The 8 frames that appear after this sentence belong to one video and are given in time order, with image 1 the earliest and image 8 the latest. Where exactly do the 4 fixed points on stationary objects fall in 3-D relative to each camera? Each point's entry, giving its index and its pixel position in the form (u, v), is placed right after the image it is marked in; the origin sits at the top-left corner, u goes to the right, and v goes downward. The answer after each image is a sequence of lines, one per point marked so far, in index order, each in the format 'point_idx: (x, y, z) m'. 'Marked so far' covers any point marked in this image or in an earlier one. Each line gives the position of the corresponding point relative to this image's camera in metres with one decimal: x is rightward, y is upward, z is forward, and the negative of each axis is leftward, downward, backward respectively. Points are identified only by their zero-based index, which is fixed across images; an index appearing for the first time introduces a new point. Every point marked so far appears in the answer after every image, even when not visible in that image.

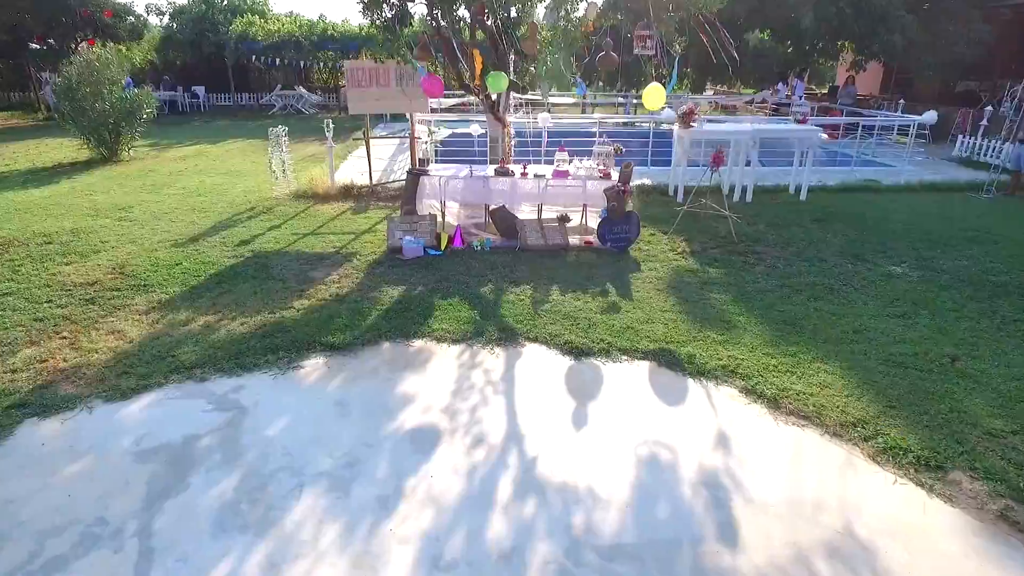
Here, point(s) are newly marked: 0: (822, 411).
0: (+1.9, -0.7, +3.8) m
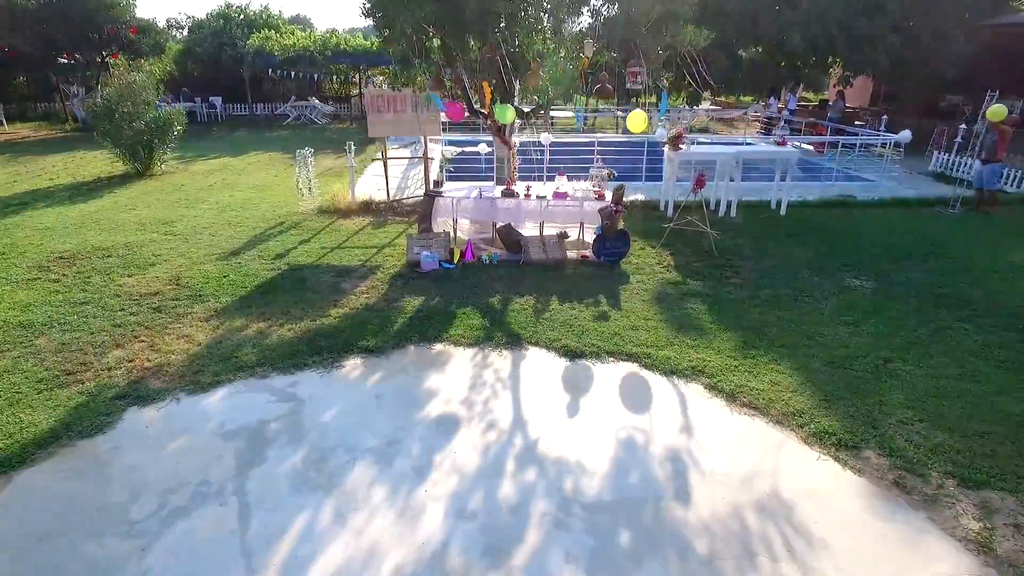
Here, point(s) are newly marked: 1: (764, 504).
0: (+1.9, -0.8, +4.7) m
1: (+1.5, -1.3, +3.7) m
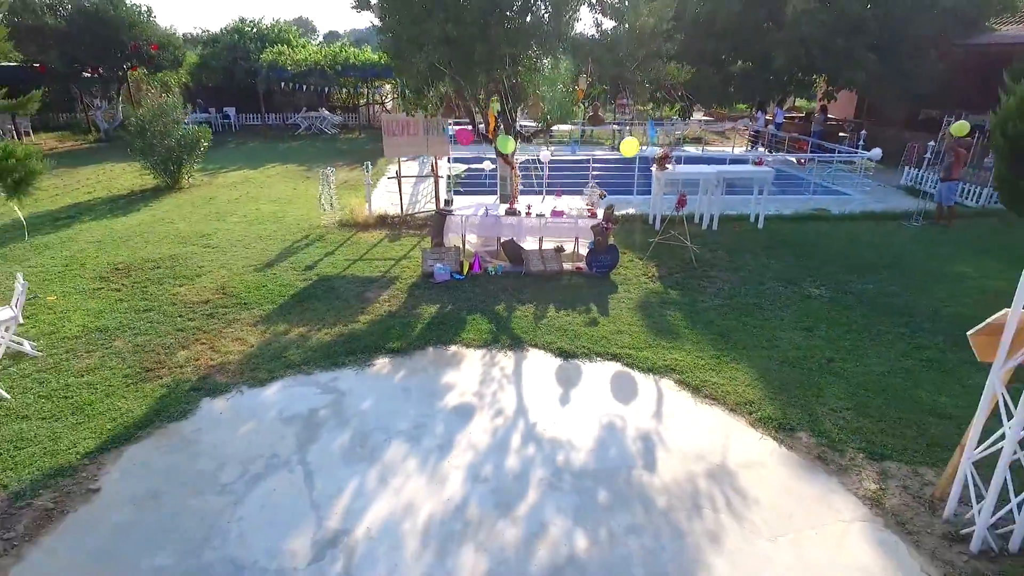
0: (+1.9, -1.0, +5.7) m
1: (+1.5, -1.4, +4.7) m
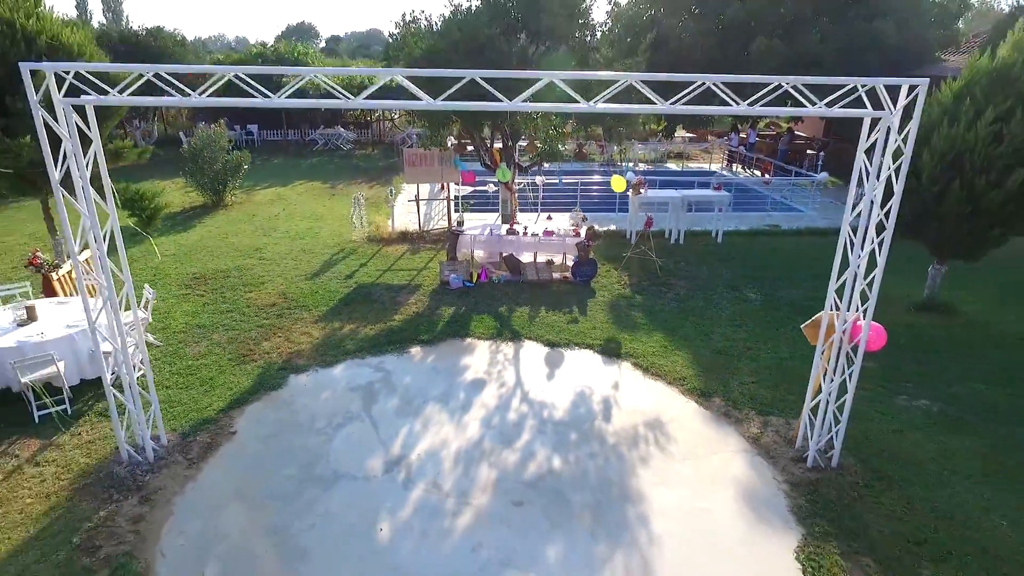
0: (+2.0, -1.1, +7.9) m
1: (+1.5, -1.5, +6.9) m
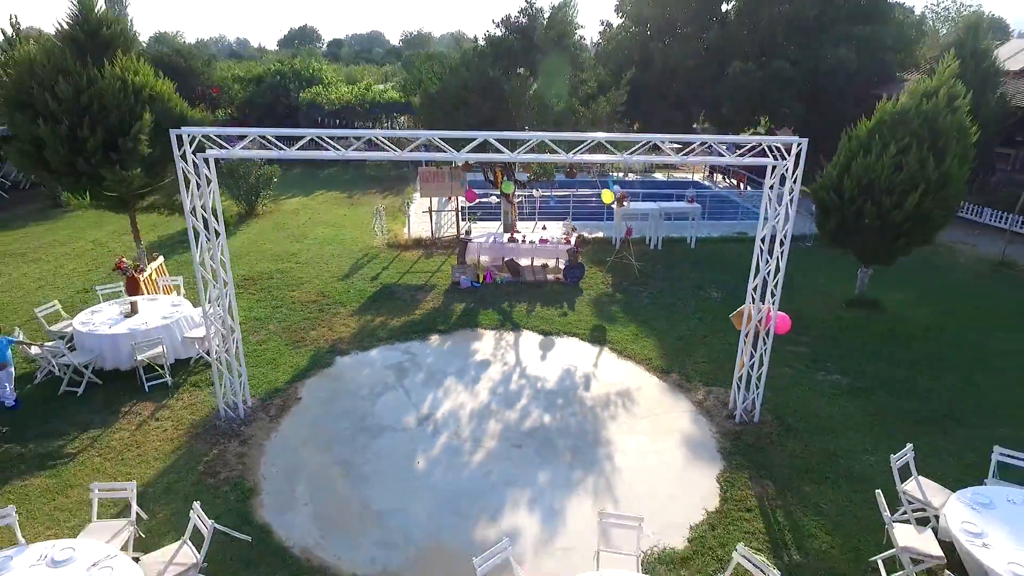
0: (+2.0, -1.0, +9.9) m
1: (+1.5, -1.5, +8.9) m
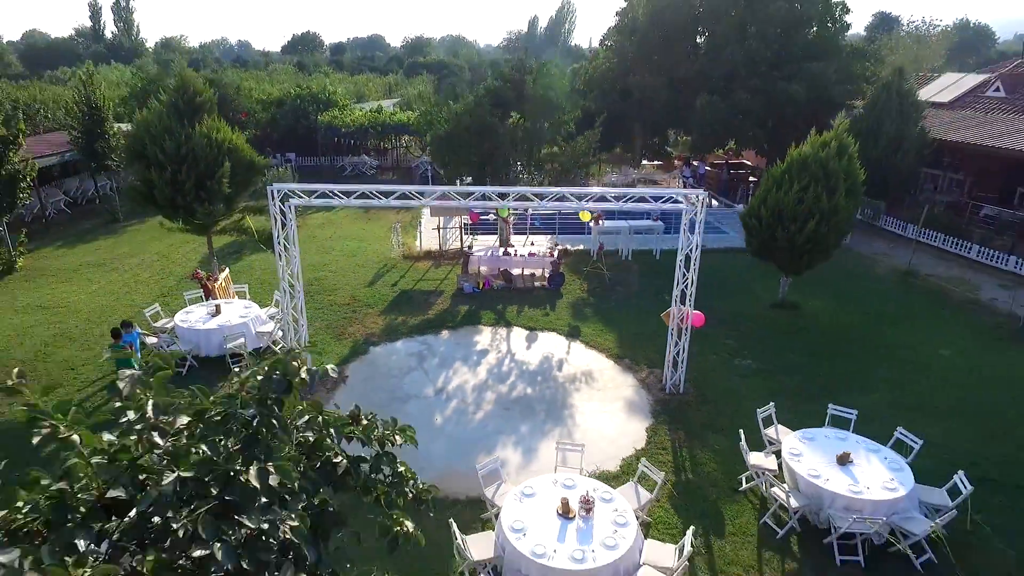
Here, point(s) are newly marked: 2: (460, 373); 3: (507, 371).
0: (+1.8, -1.2, +12.9) m
1: (+1.4, -1.6, +11.9) m
2: (-1.0, -1.6, +11.8) m
3: (-0.1, -1.6, +11.8) m
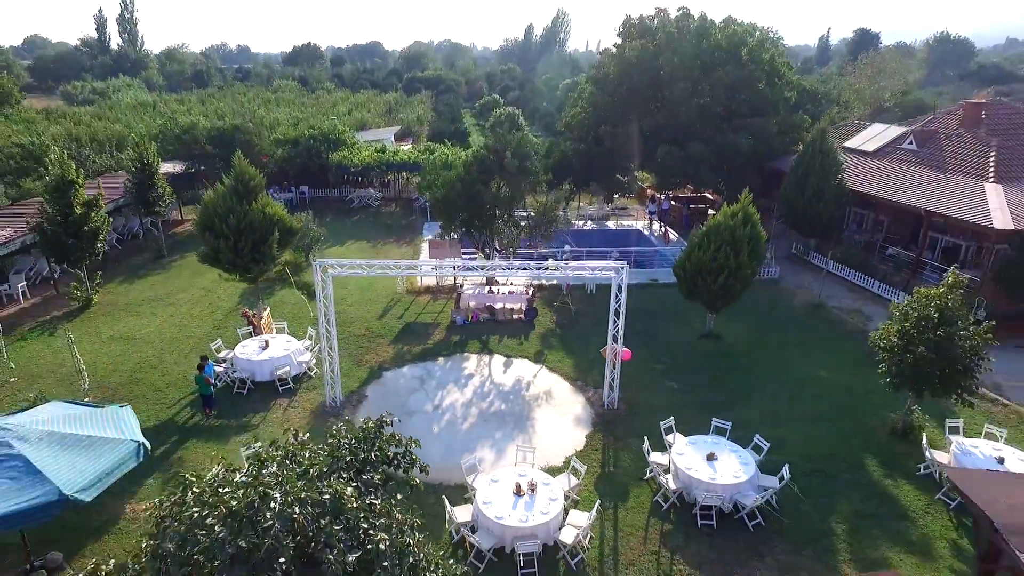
0: (+1.3, -2.2, +16.7) m
1: (+0.9, -2.6, +15.7) m
2: (-1.5, -2.6, +15.6) m
3: (-0.6, -2.6, +15.6) m
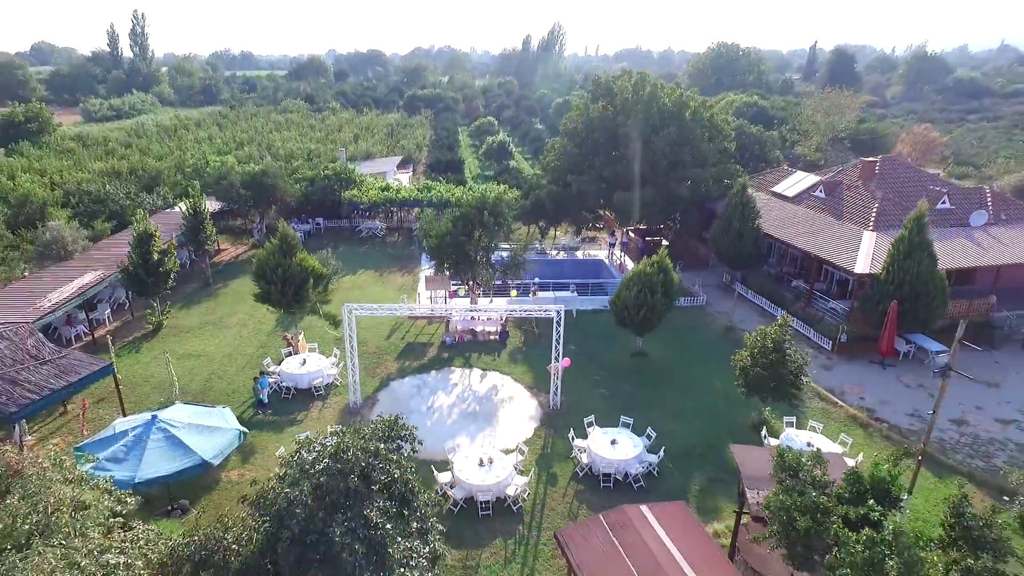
0: (+0.4, -3.3, +22.4) m
1: (-0.1, -3.7, +21.4) m
2: (-2.4, -3.7, +21.3) m
3: (-1.5, -3.7, +21.3) m
